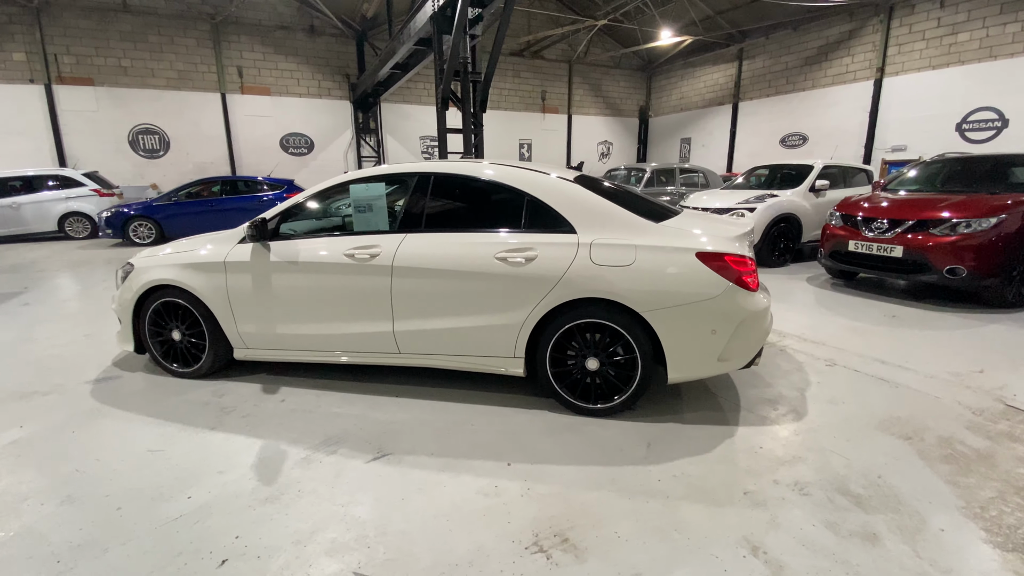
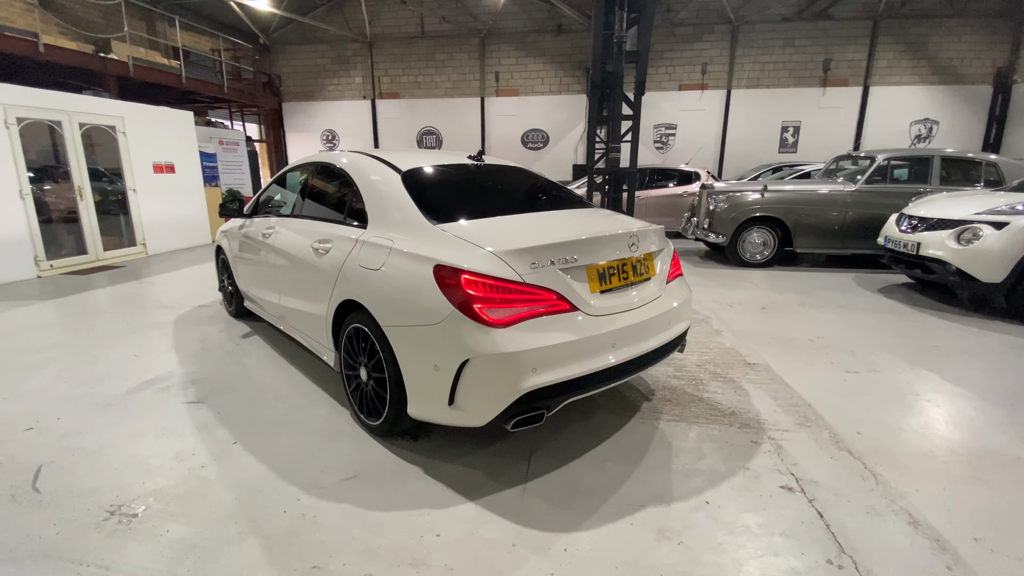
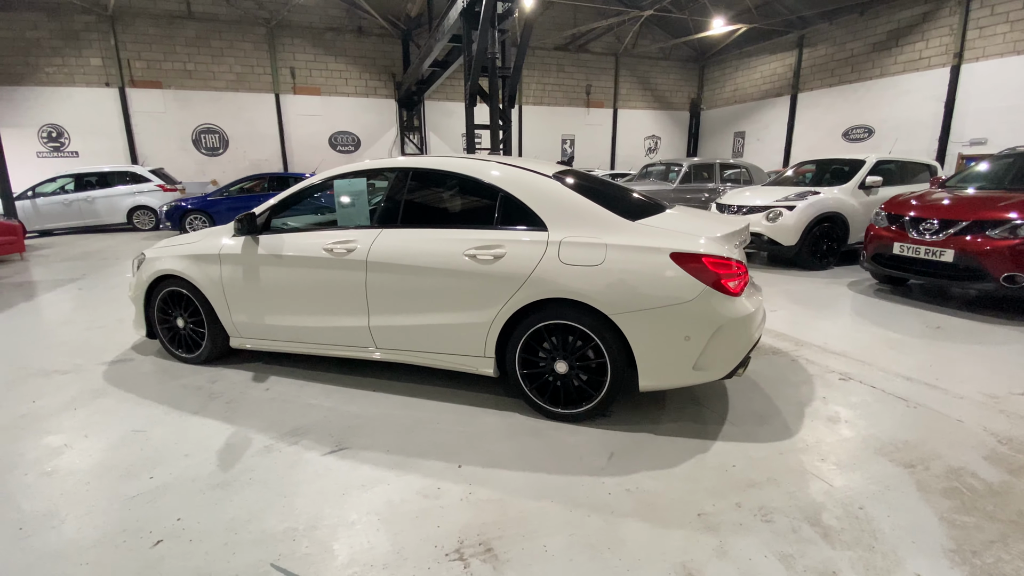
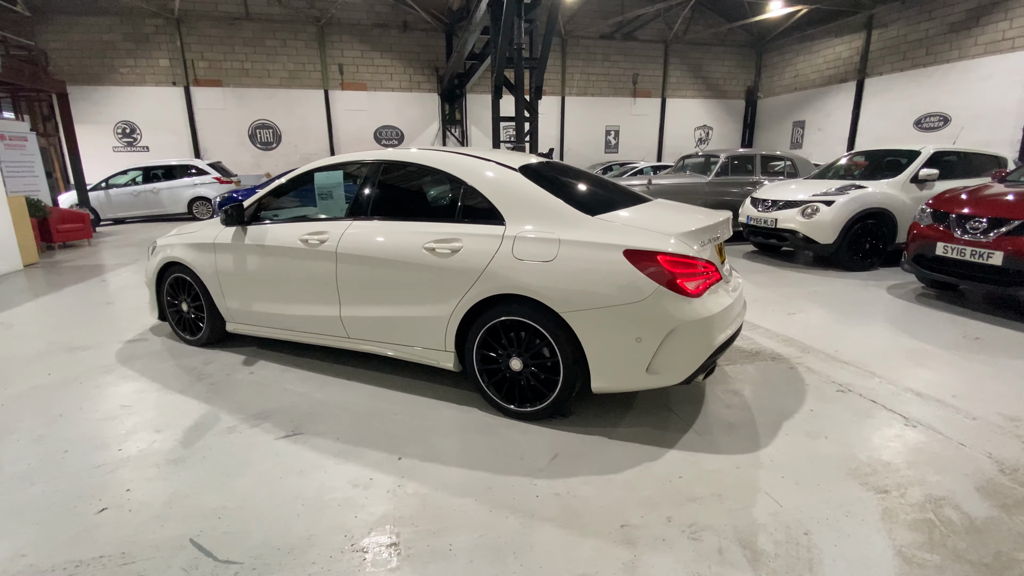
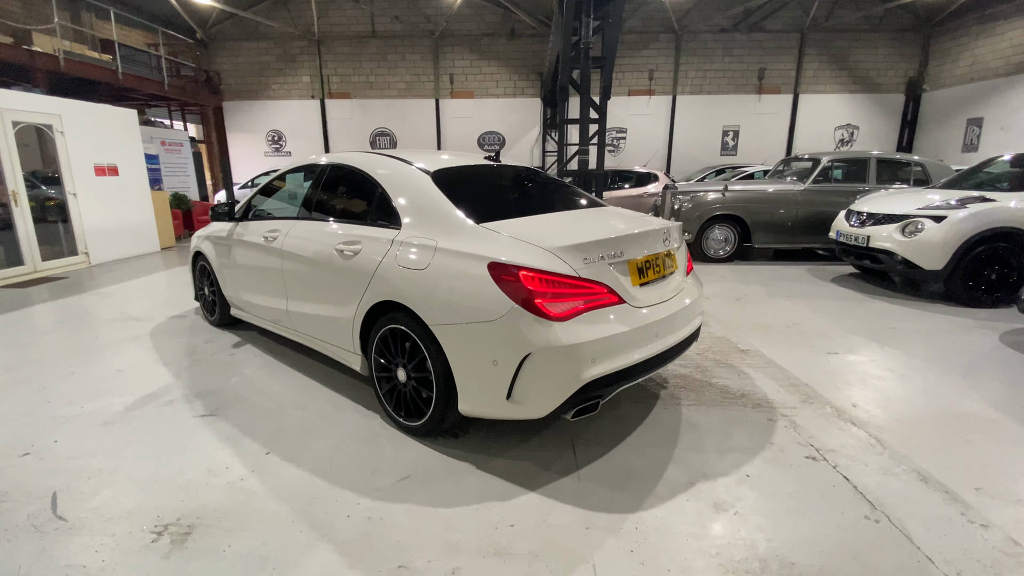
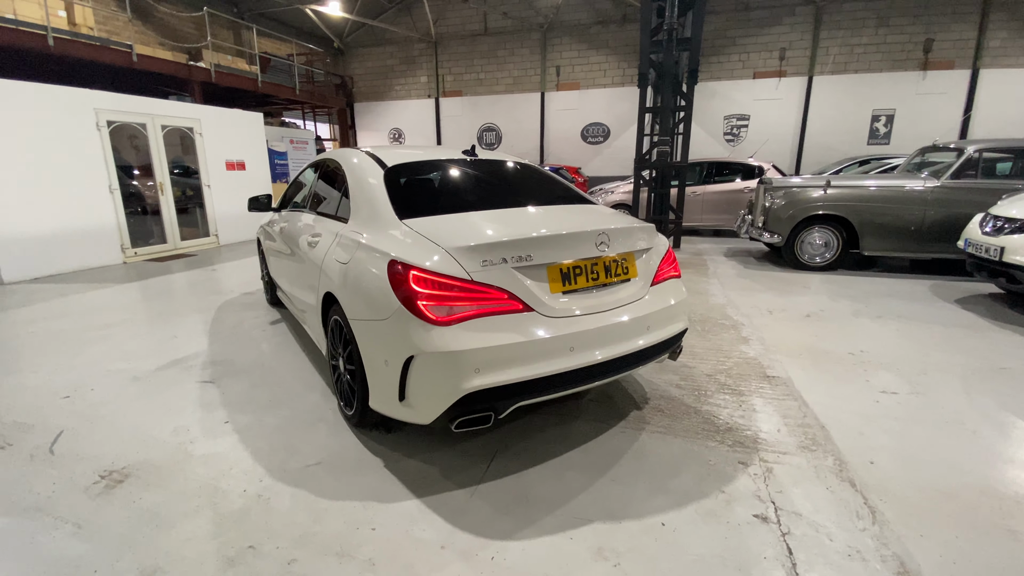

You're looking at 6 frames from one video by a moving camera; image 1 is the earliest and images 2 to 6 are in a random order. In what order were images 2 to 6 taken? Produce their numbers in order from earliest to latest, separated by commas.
3, 4, 5, 2, 6
